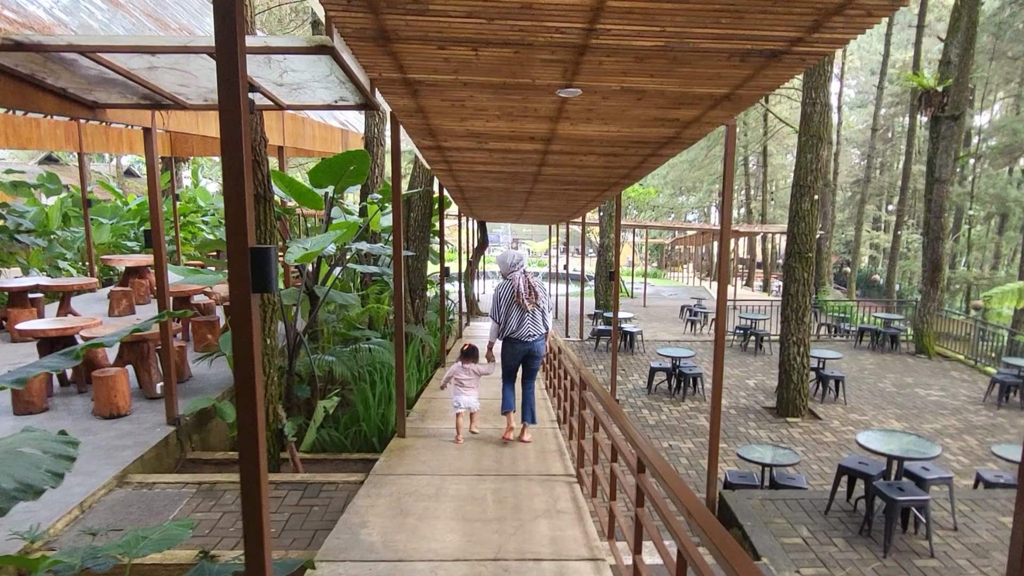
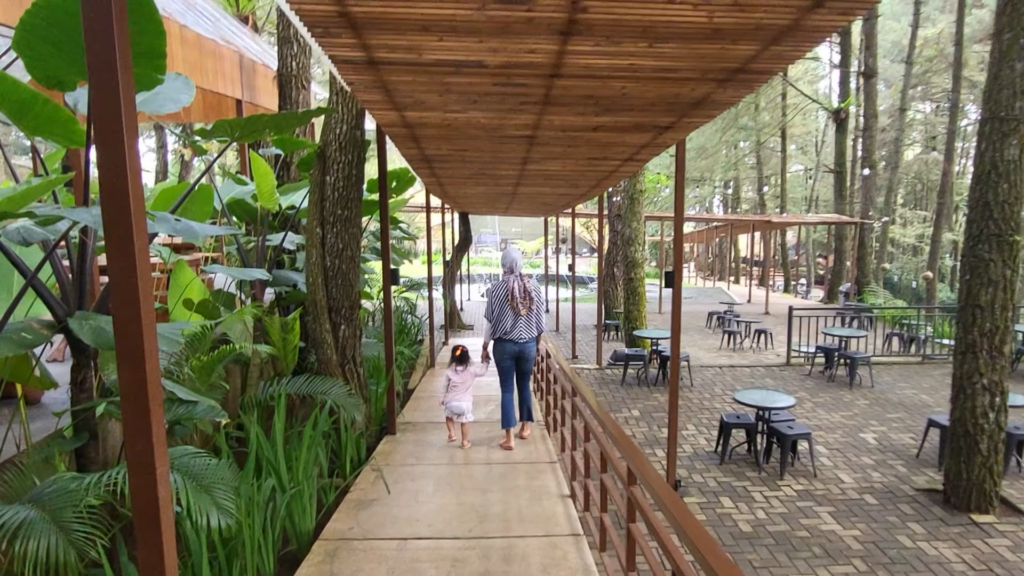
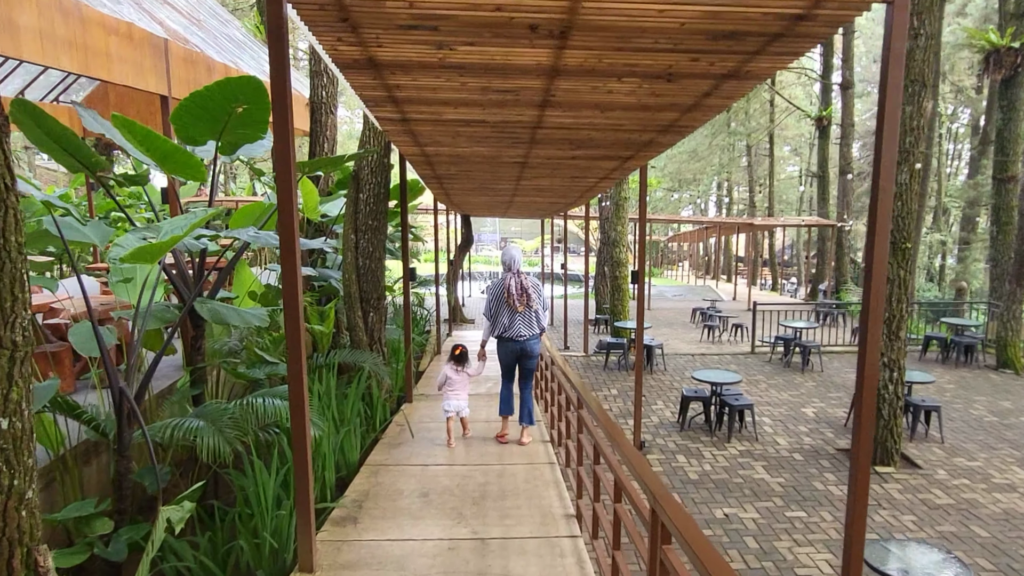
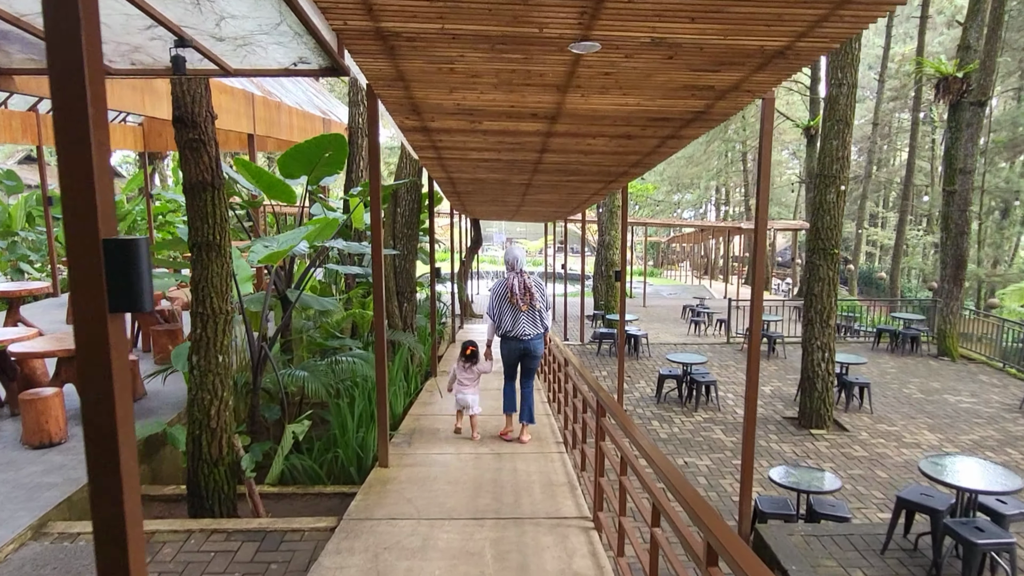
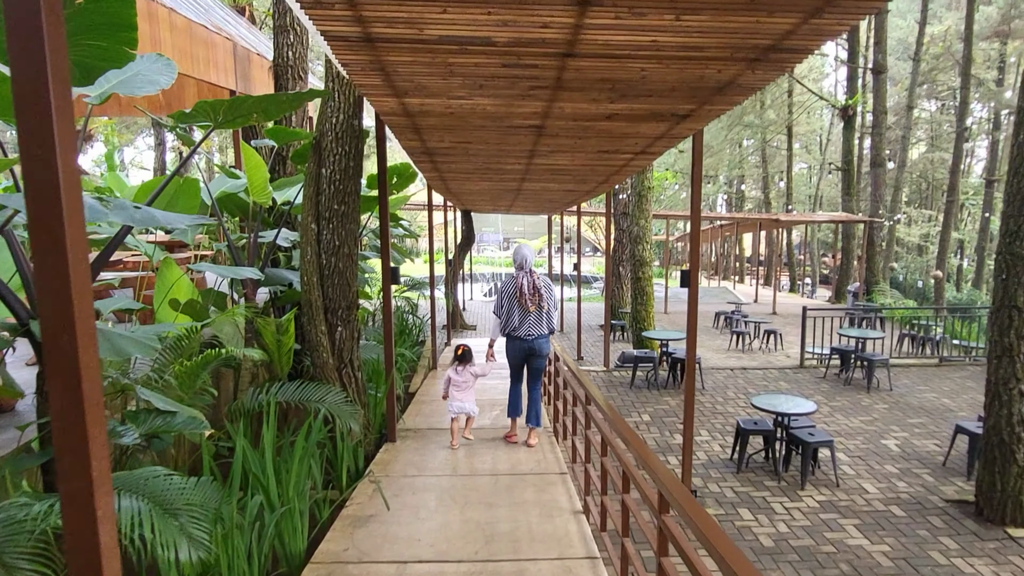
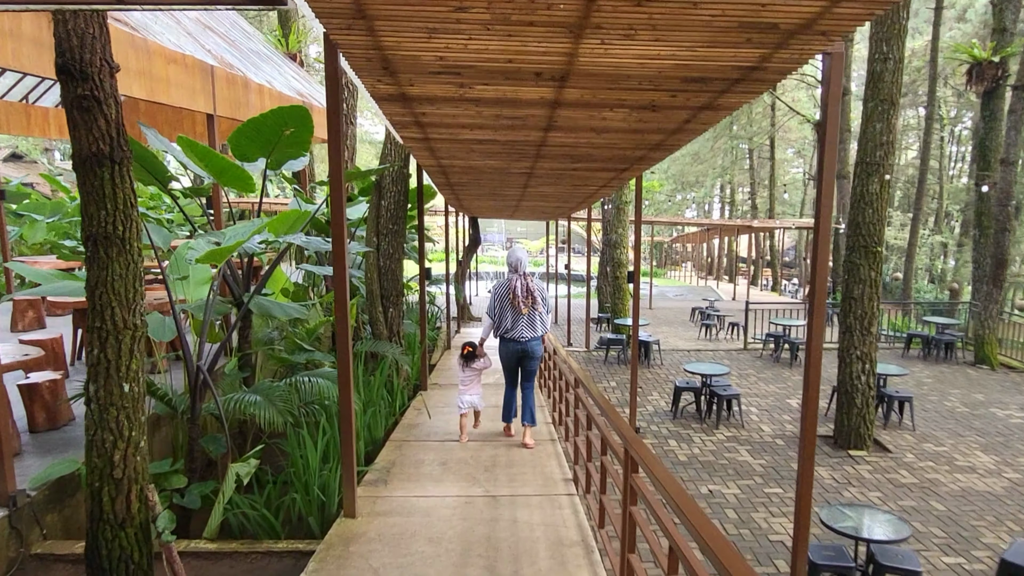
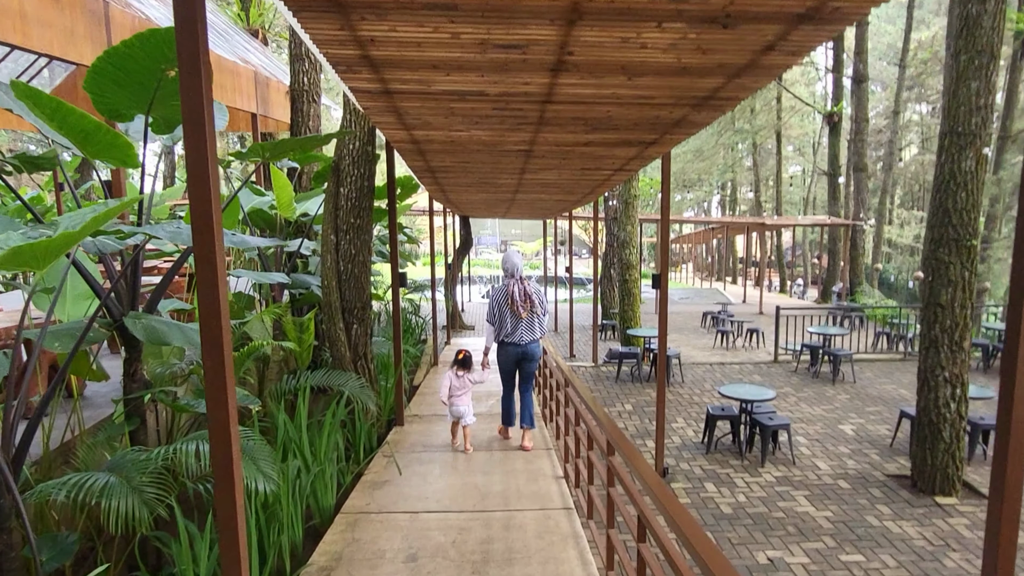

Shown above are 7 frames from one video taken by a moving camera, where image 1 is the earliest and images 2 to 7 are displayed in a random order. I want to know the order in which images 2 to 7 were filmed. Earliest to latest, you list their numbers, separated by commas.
4, 6, 3, 7, 2, 5
